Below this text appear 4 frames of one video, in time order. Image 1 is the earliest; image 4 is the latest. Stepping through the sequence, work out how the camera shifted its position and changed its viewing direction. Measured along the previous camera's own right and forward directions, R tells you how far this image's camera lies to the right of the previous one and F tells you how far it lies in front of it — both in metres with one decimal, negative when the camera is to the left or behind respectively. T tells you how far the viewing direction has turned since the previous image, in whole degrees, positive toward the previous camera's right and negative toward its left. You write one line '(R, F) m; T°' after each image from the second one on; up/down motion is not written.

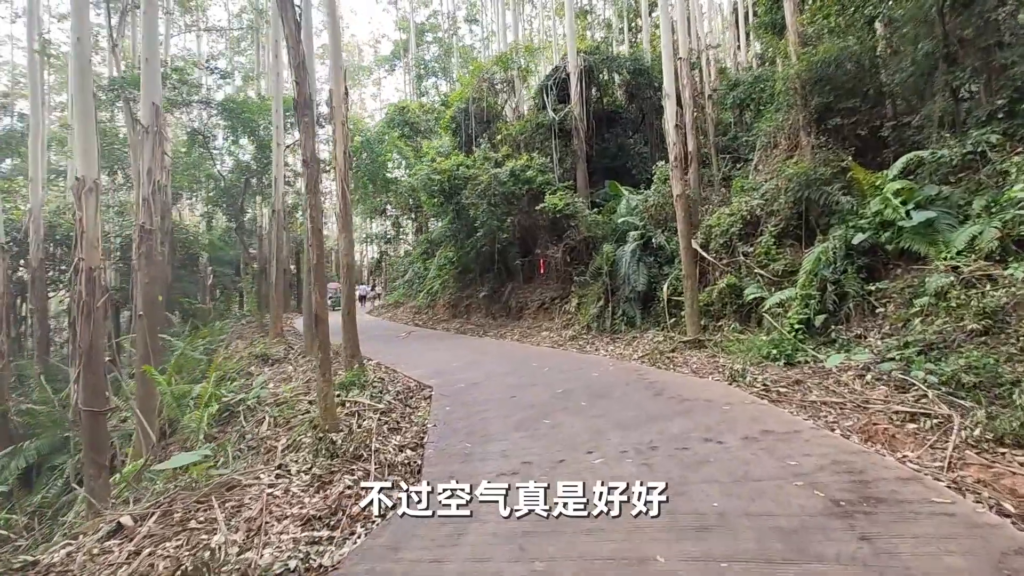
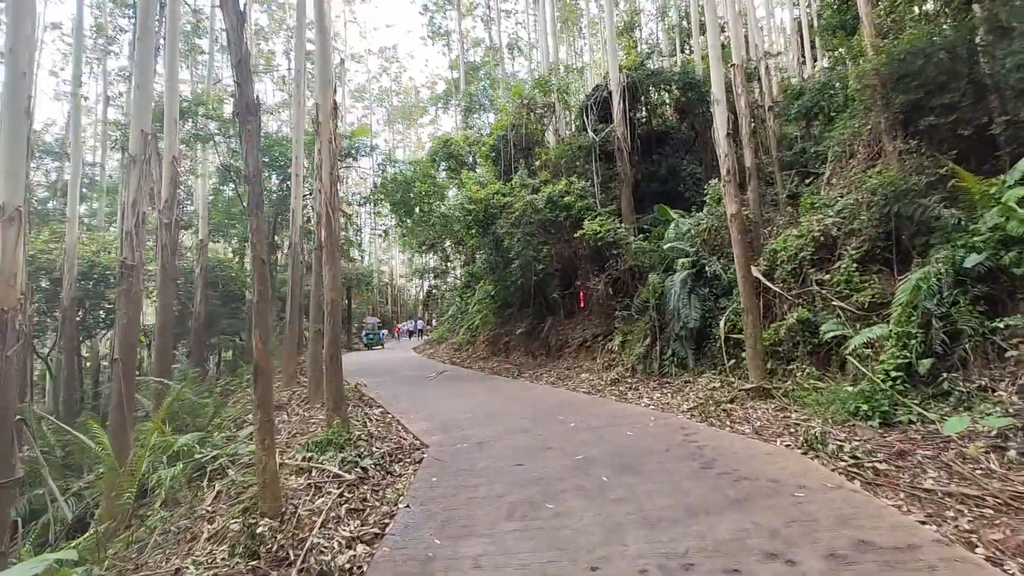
(+0.5, +1.2) m; -7°
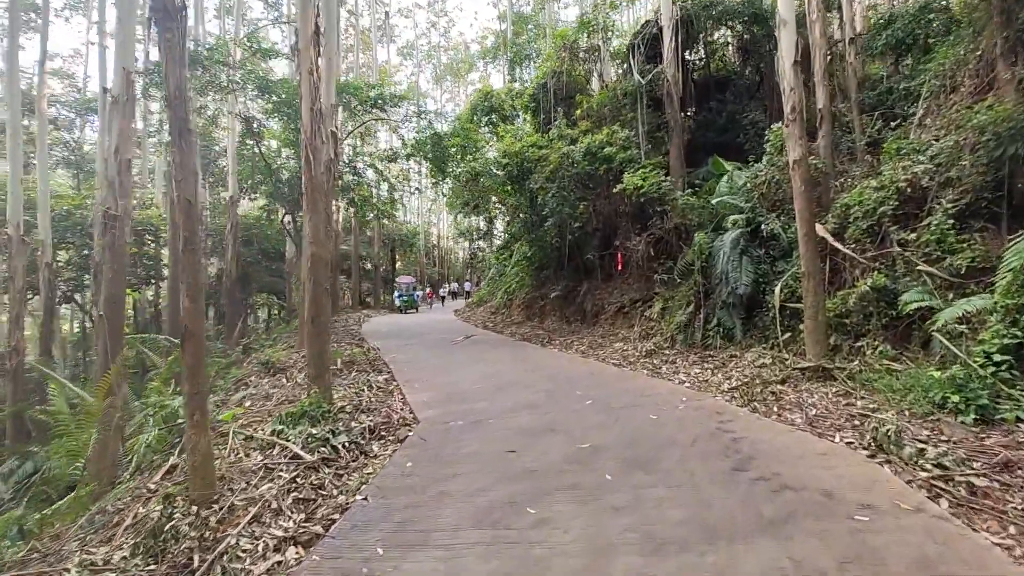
(+0.5, +0.9) m; -6°
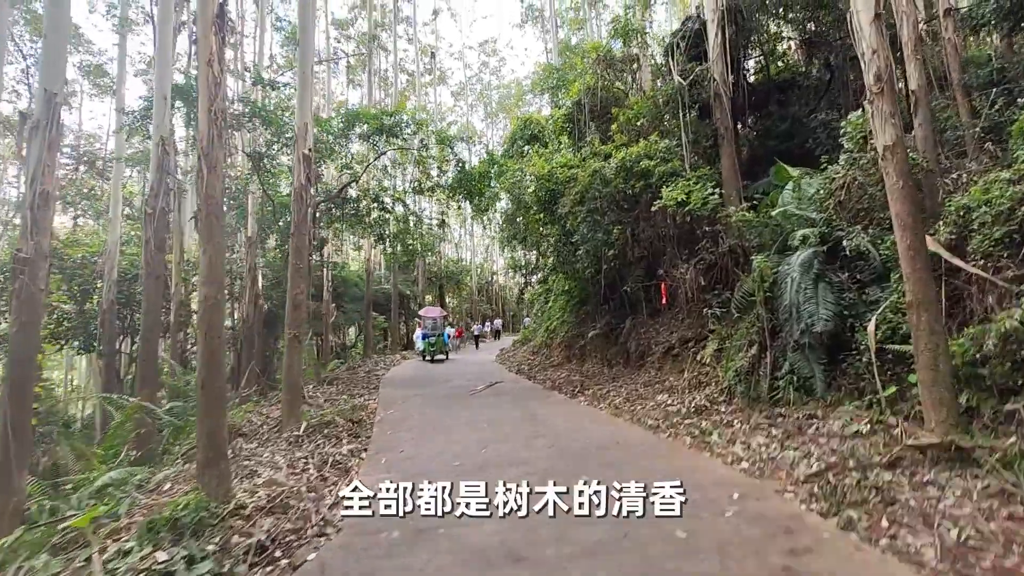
(+0.8, +1.6) m; -7°
